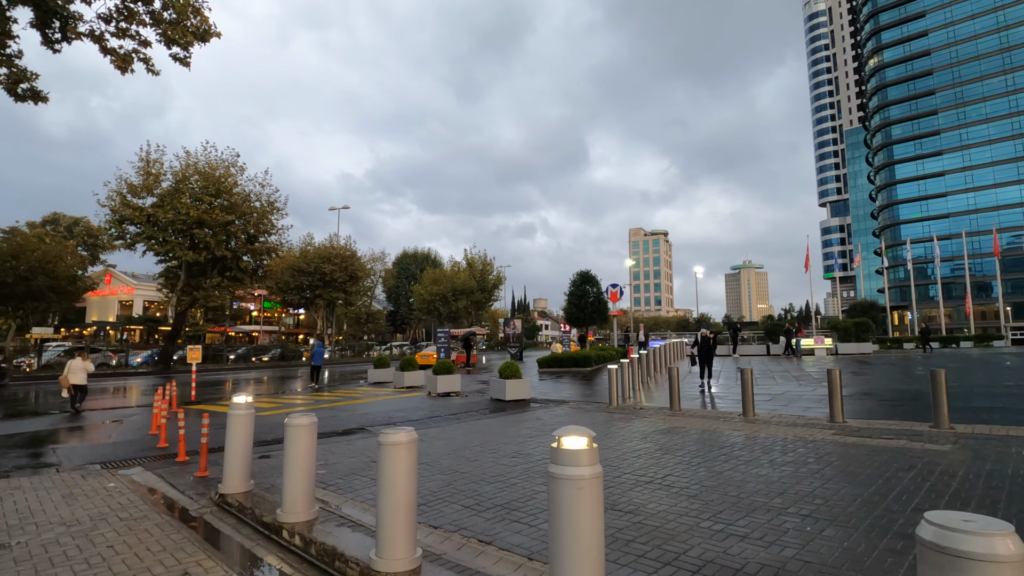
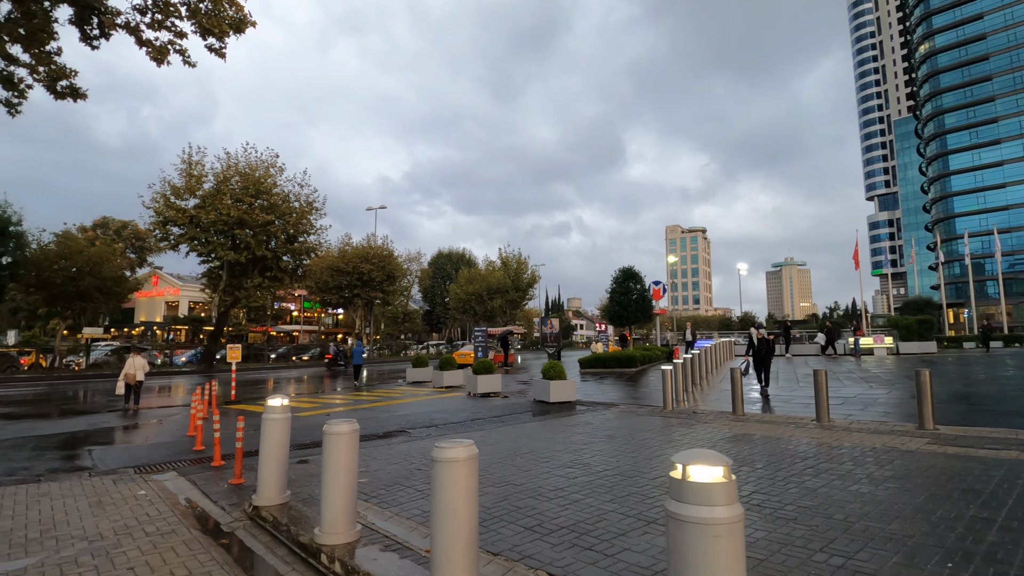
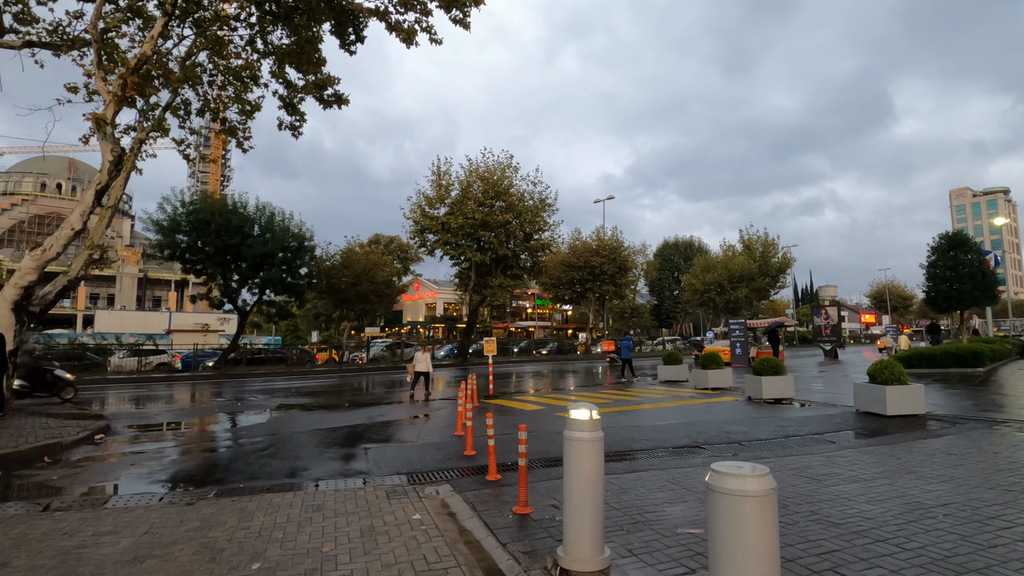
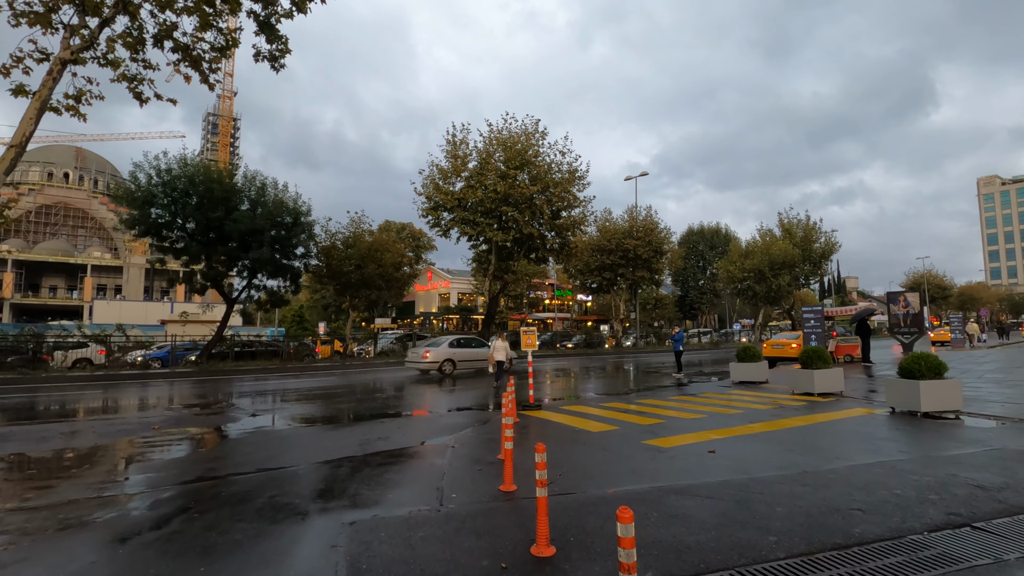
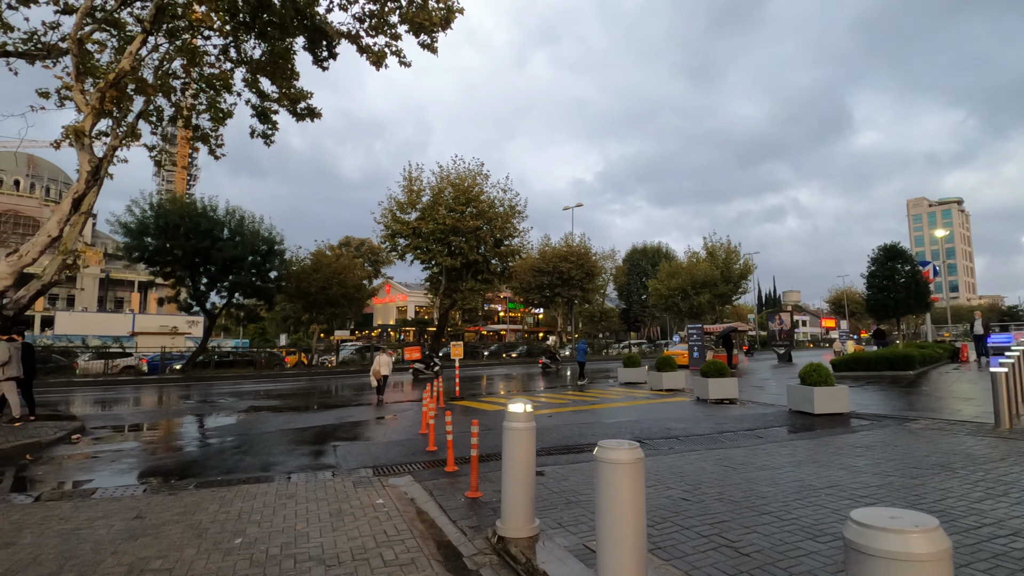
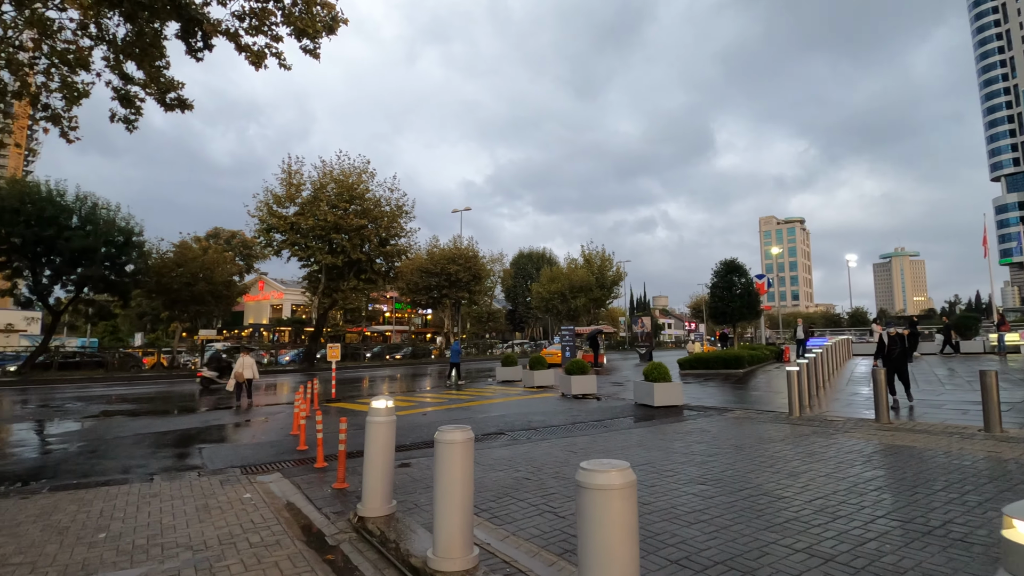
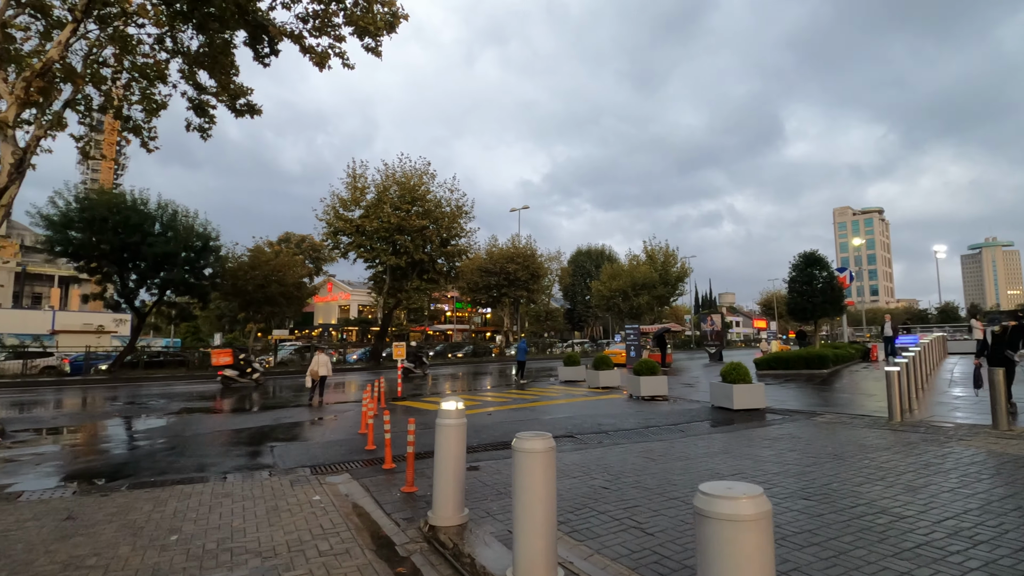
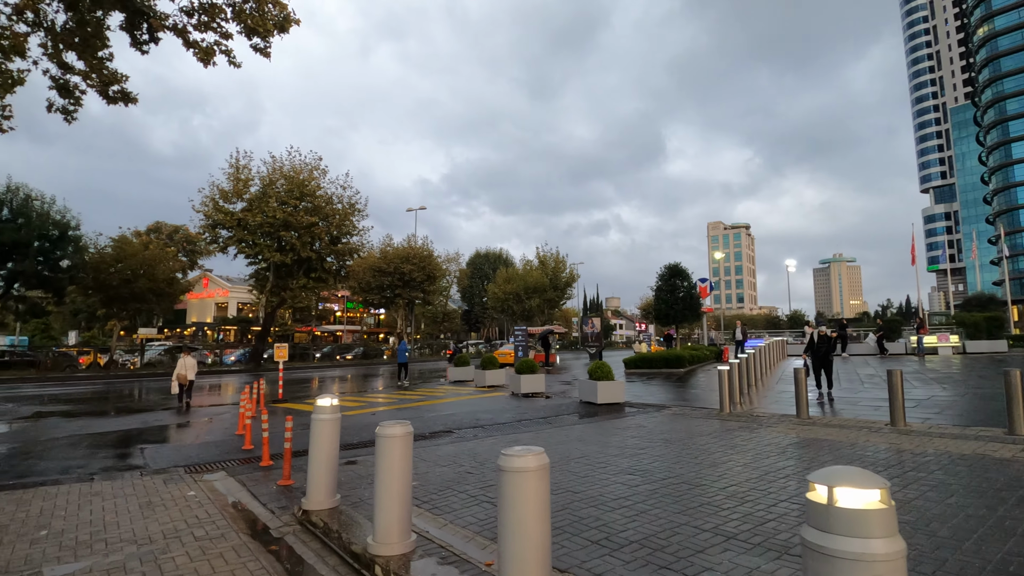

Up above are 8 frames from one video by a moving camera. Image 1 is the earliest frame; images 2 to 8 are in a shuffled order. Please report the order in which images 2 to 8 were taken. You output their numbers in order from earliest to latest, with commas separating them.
2, 8, 6, 7, 5, 3, 4
